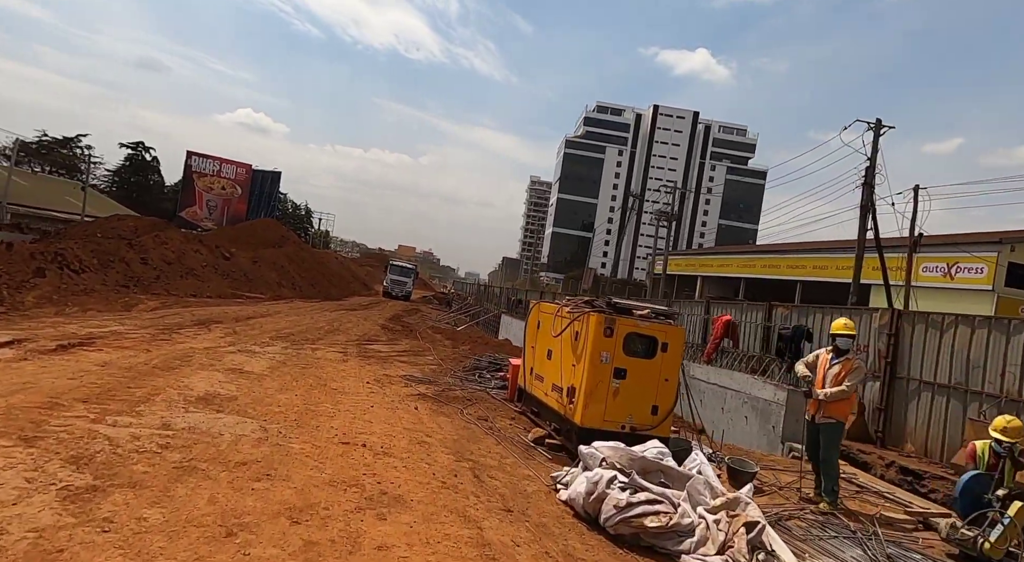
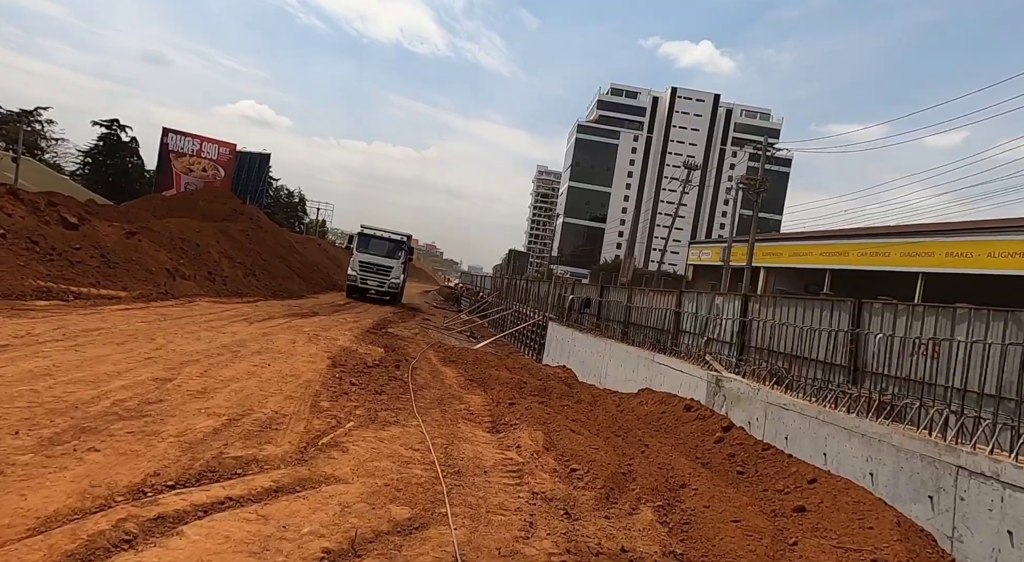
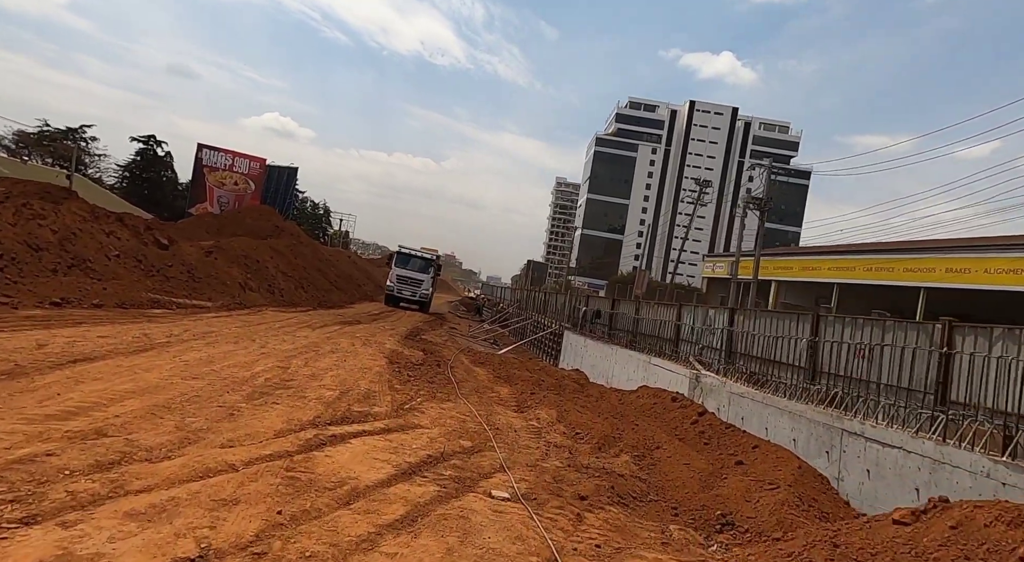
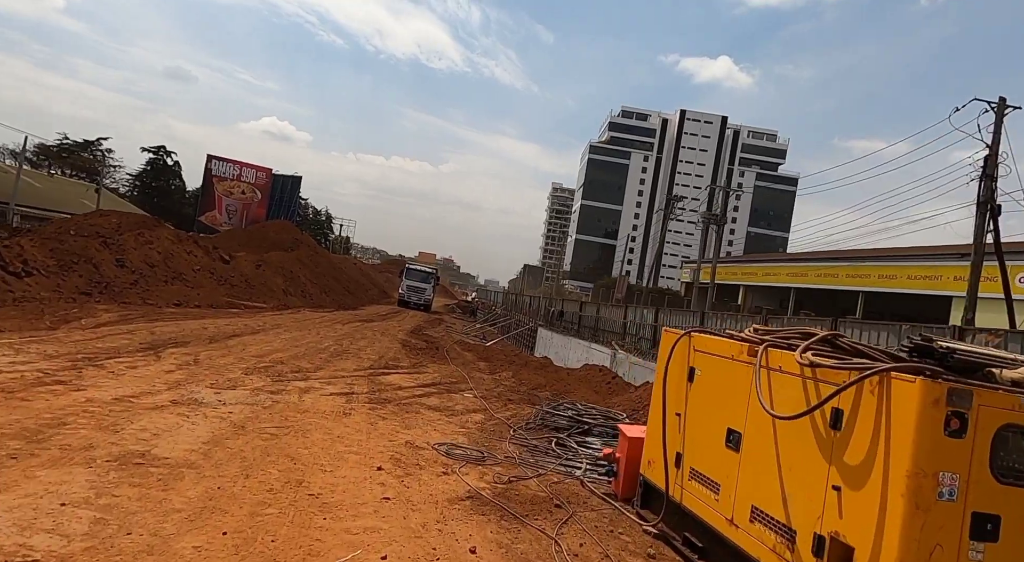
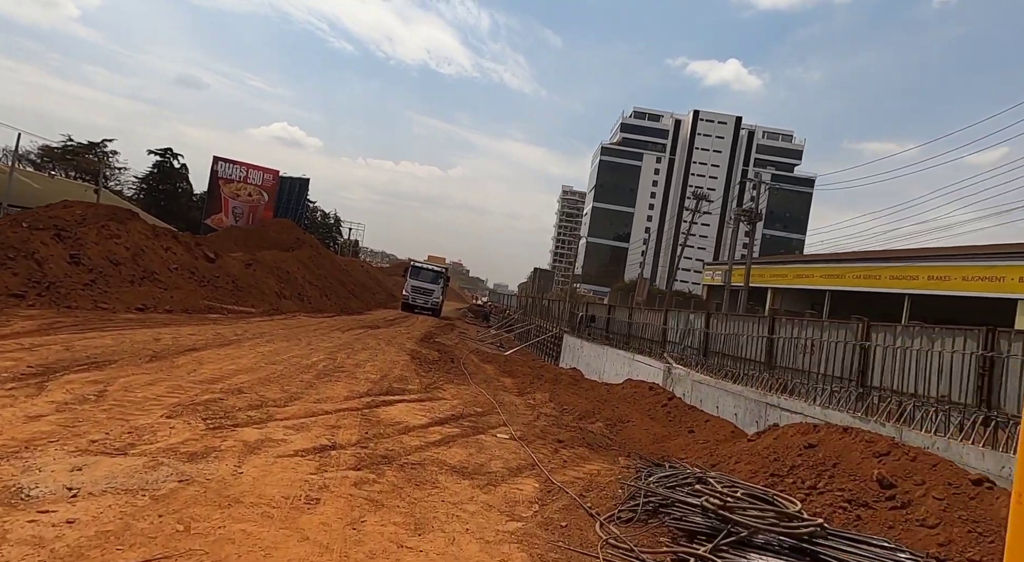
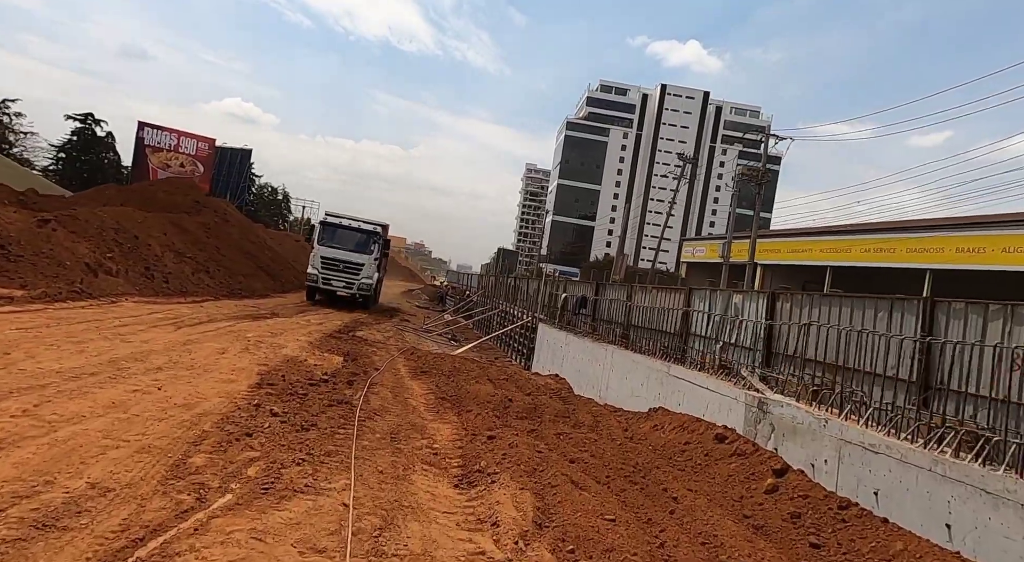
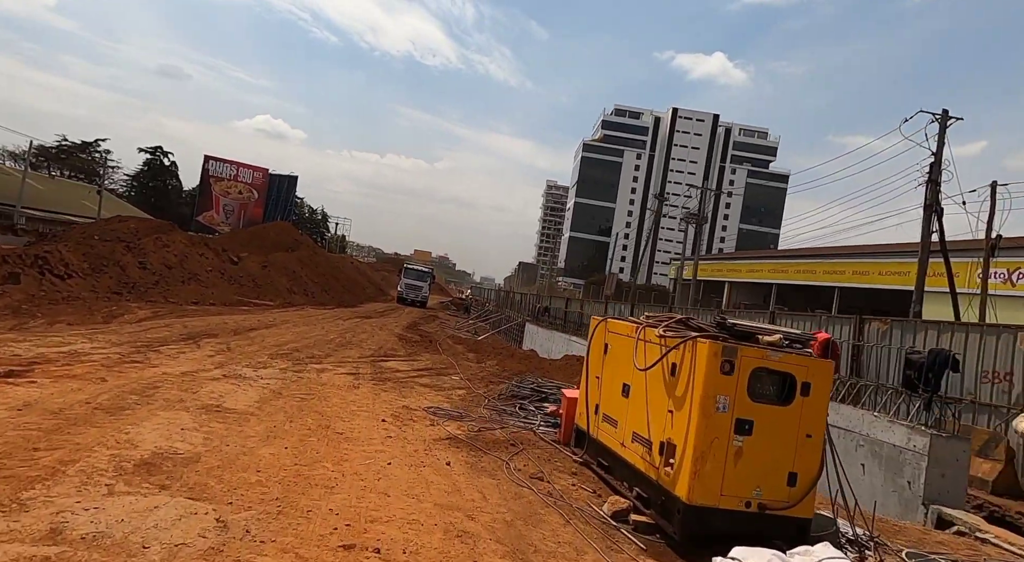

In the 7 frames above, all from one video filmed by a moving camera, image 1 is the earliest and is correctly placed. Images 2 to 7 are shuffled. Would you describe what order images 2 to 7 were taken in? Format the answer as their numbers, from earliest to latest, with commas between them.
7, 4, 5, 3, 2, 6
